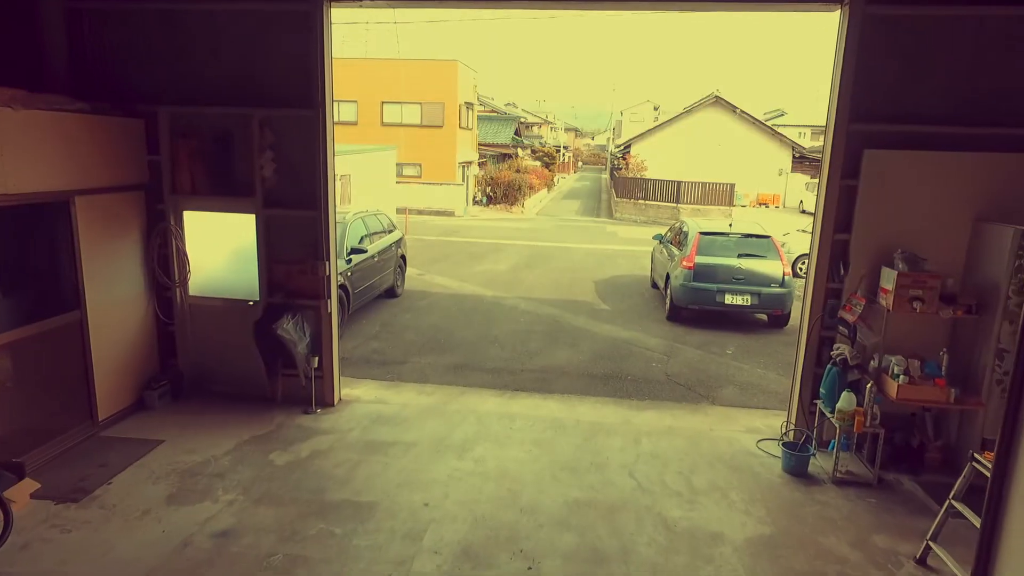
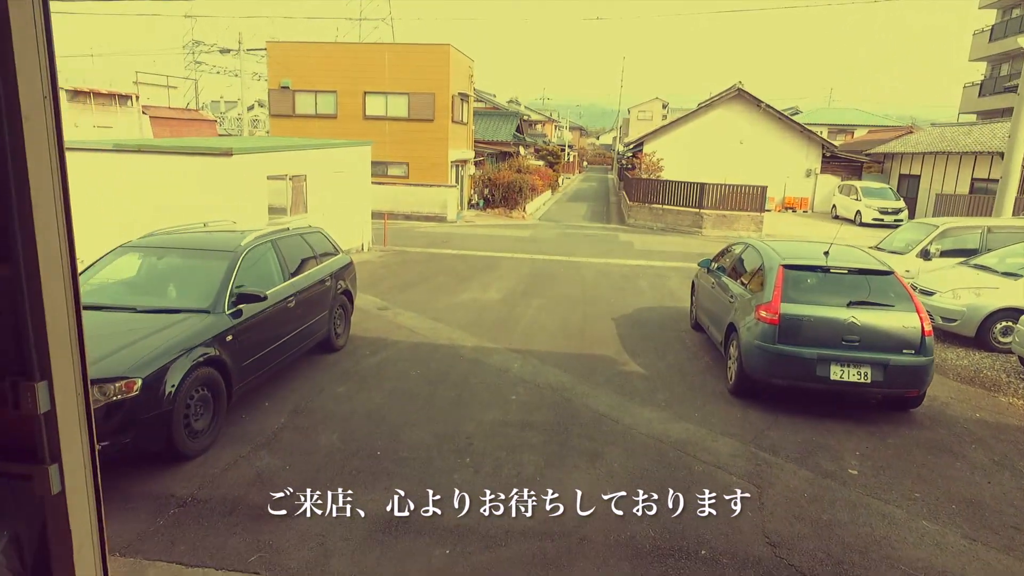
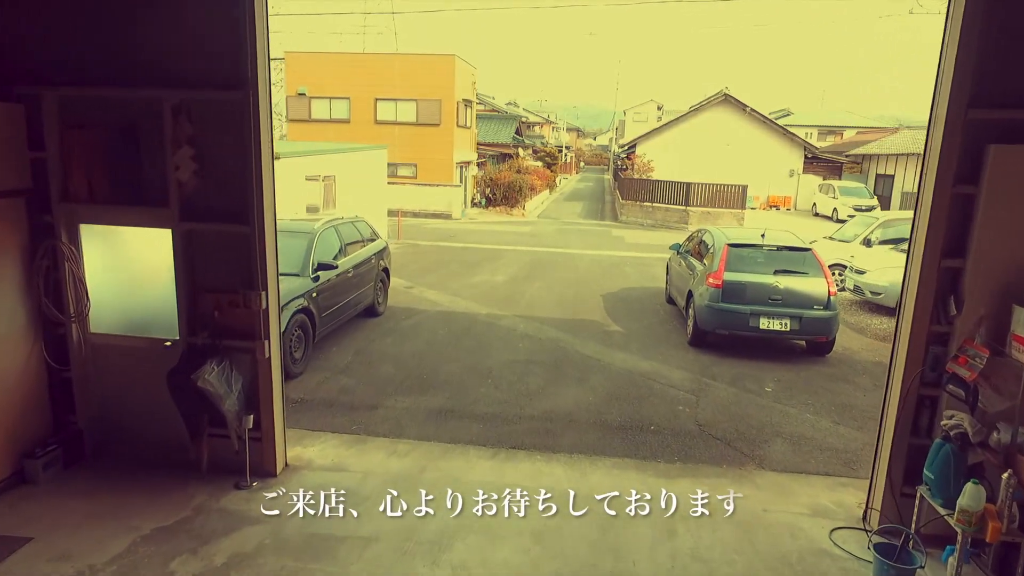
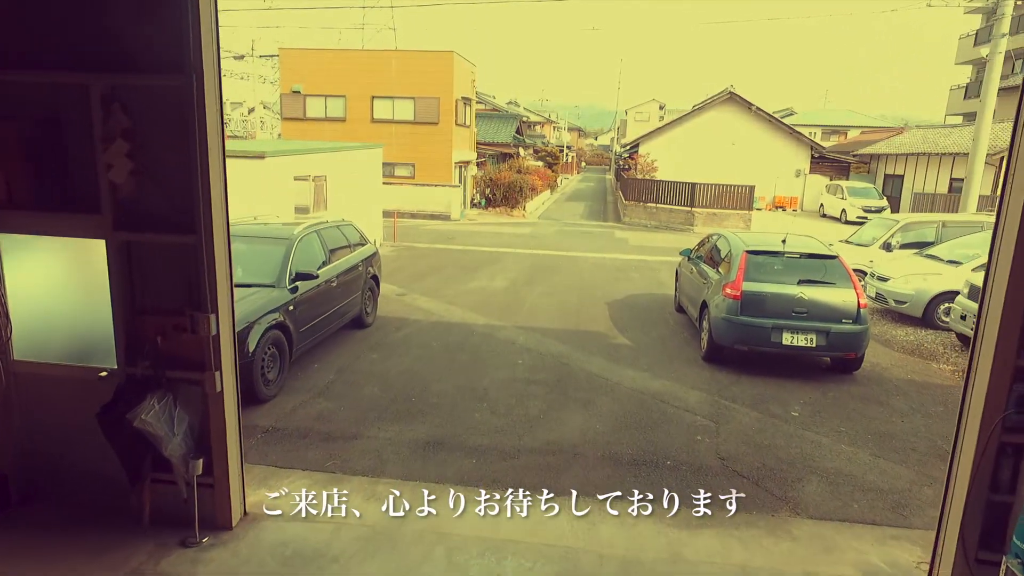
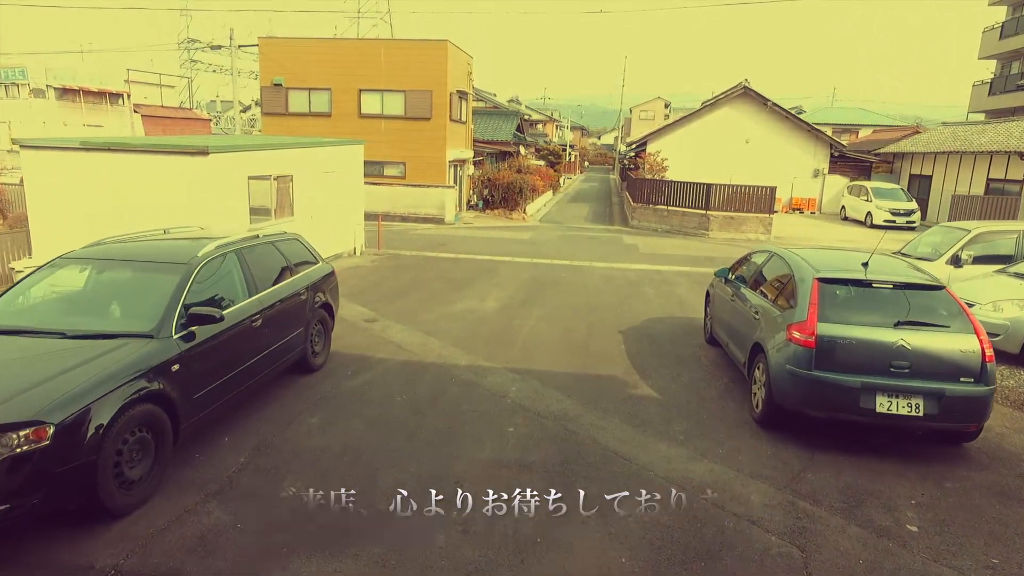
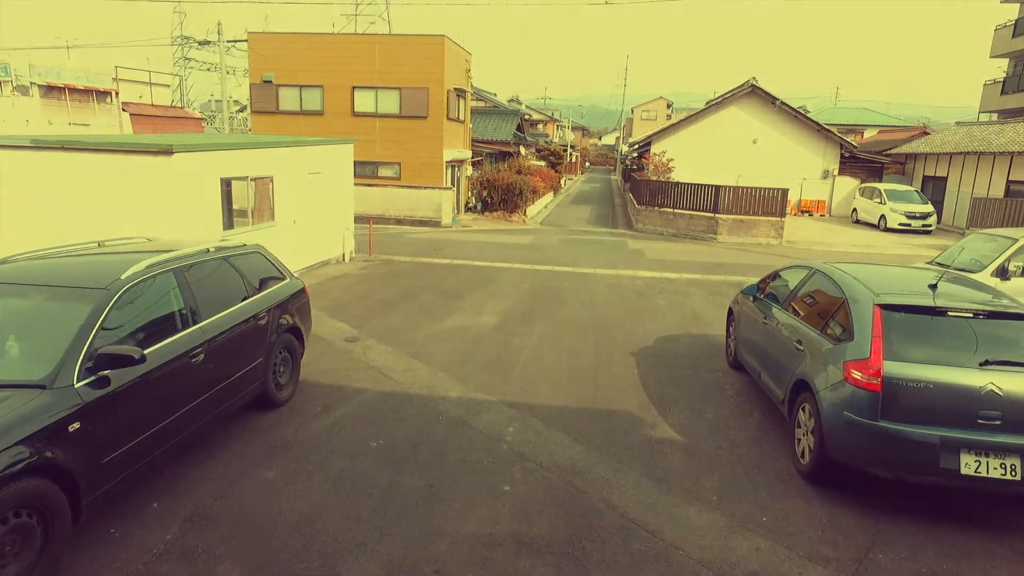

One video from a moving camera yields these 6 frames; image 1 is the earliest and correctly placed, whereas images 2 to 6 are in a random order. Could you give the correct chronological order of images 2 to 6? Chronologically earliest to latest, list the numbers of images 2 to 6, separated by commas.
3, 4, 2, 5, 6
